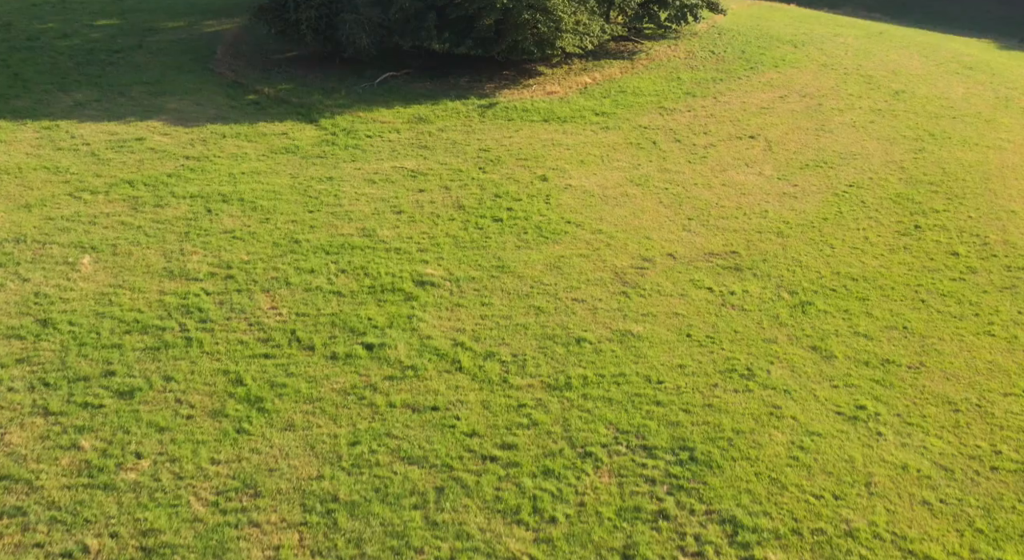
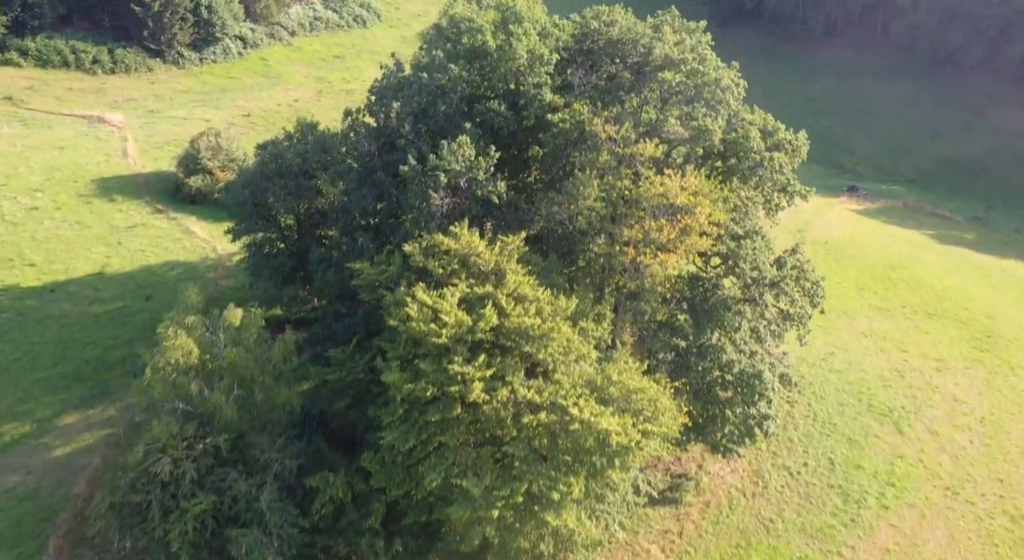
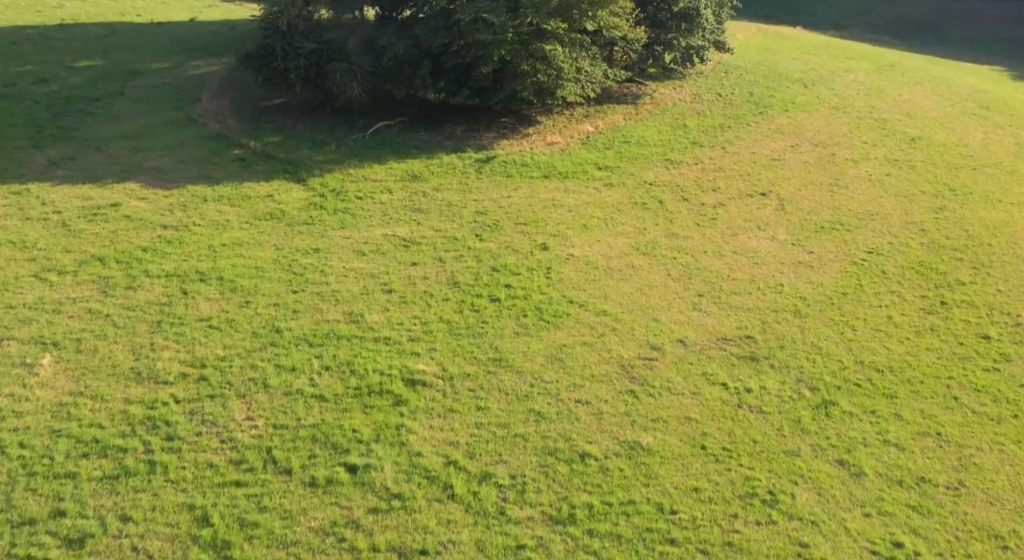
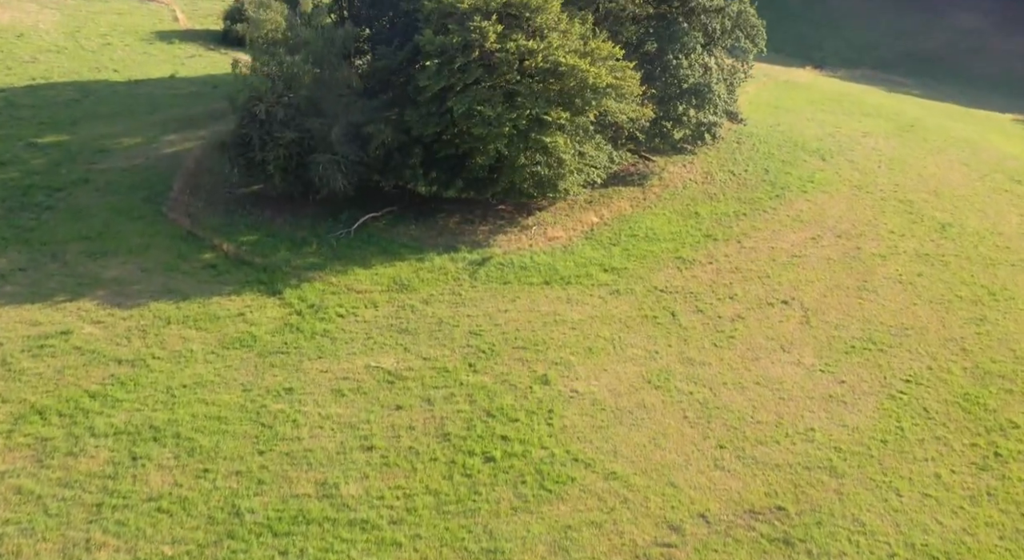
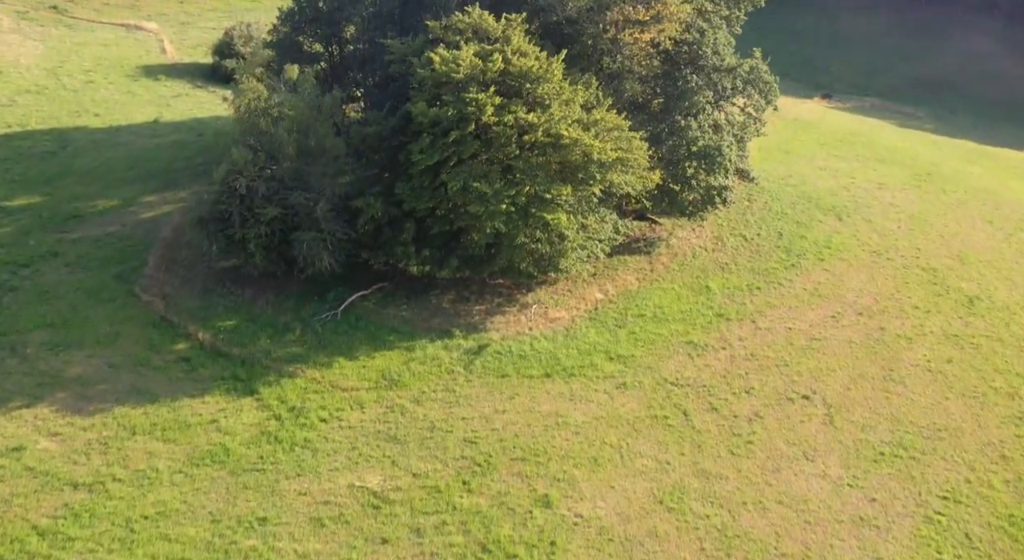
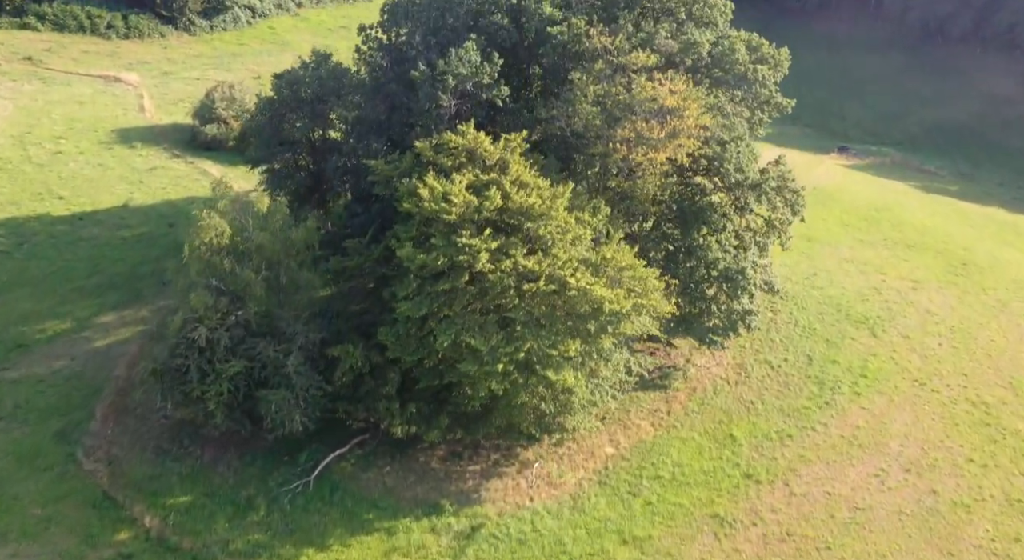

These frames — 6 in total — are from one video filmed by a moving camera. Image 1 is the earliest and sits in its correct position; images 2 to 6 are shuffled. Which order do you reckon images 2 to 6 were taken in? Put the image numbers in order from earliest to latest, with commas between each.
3, 4, 5, 6, 2
